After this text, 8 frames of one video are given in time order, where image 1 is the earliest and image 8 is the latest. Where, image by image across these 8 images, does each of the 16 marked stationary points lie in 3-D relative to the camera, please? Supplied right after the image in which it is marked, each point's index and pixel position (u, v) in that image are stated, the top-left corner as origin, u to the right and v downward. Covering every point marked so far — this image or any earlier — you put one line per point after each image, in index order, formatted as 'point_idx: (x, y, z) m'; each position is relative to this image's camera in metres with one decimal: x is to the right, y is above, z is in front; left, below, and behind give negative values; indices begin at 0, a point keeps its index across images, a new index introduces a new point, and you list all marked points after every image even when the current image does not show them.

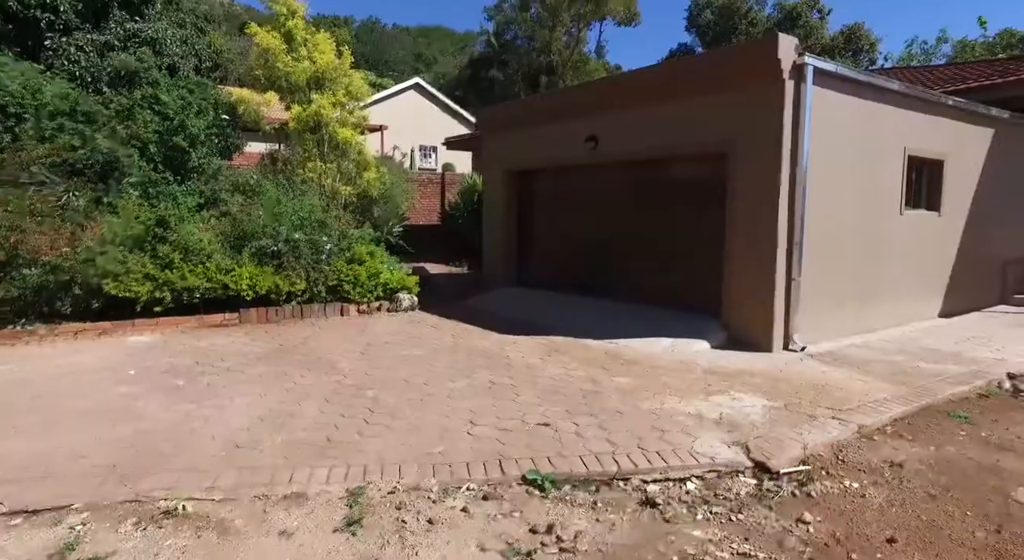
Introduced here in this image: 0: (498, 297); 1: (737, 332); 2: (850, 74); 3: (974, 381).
0: (-0.2, -0.3, +9.7) m
1: (+2.6, -0.6, +7.1) m
2: (+3.8, +2.4, +7.0) m
3: (+4.3, -0.9, +5.8) m
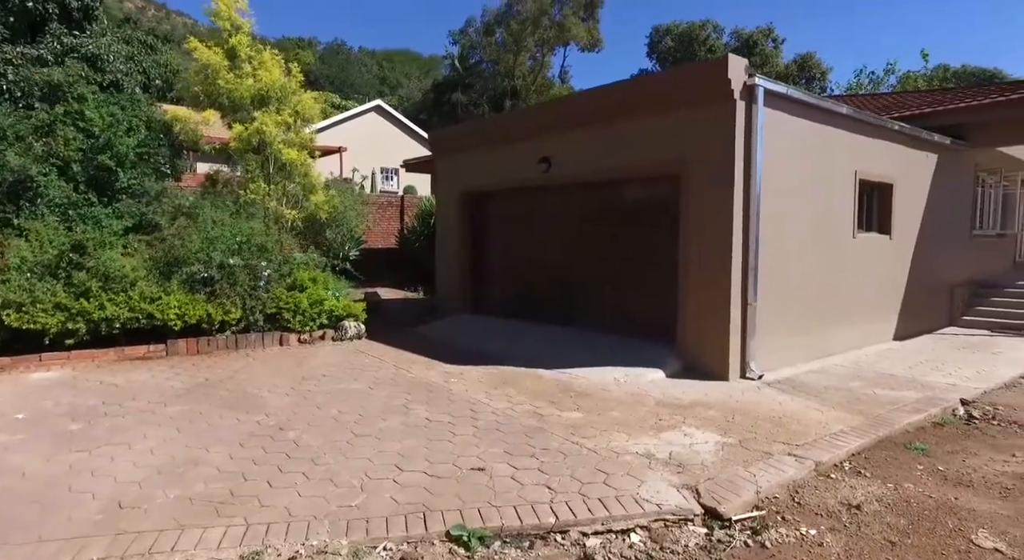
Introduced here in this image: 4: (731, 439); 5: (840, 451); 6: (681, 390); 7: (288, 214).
0: (-0.9, -0.7, +9.3) m
1: (+2.0, -0.9, +6.8) m
2: (+3.2, +2.1, +6.9) m
3: (+3.8, -1.2, +5.6) m
4: (+1.6, -1.2, +4.5) m
5: (+2.3, -1.2, +4.4) m
6: (+1.6, -1.1, +6.0) m
7: (-3.4, +1.0, +9.5) m
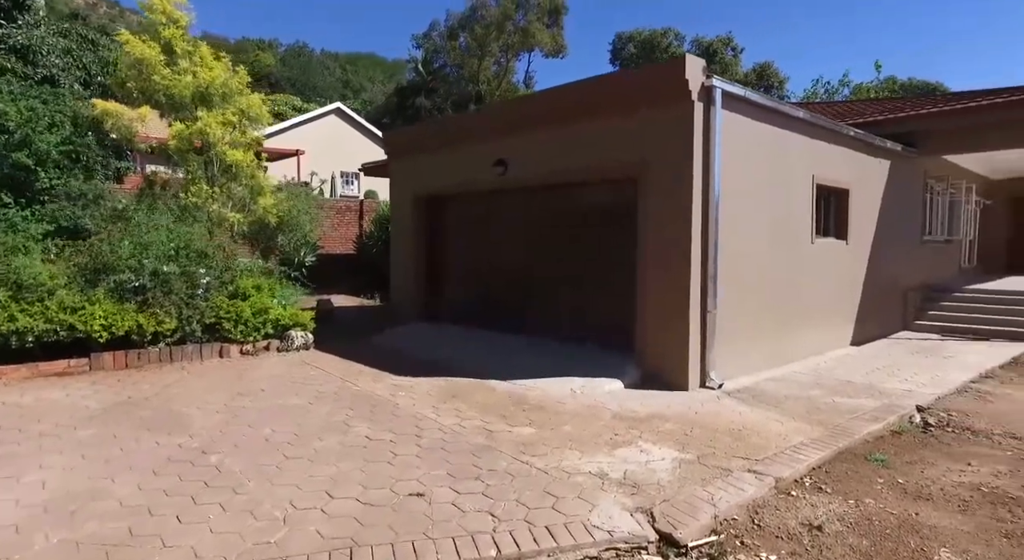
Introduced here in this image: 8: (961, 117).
0: (-1.6, -0.8, +9.0) m
1: (+1.5, -1.0, +6.6) m
2: (+2.7, +2.0, +6.8) m
3: (+3.4, -1.2, +5.5) m
4: (+1.2, -1.2, +4.3) m
5: (+2.0, -1.3, +4.2) m
6: (+1.2, -1.1, +5.8) m
7: (-4.1, +0.9, +9.0) m
8: (+7.7, +2.8, +10.6) m
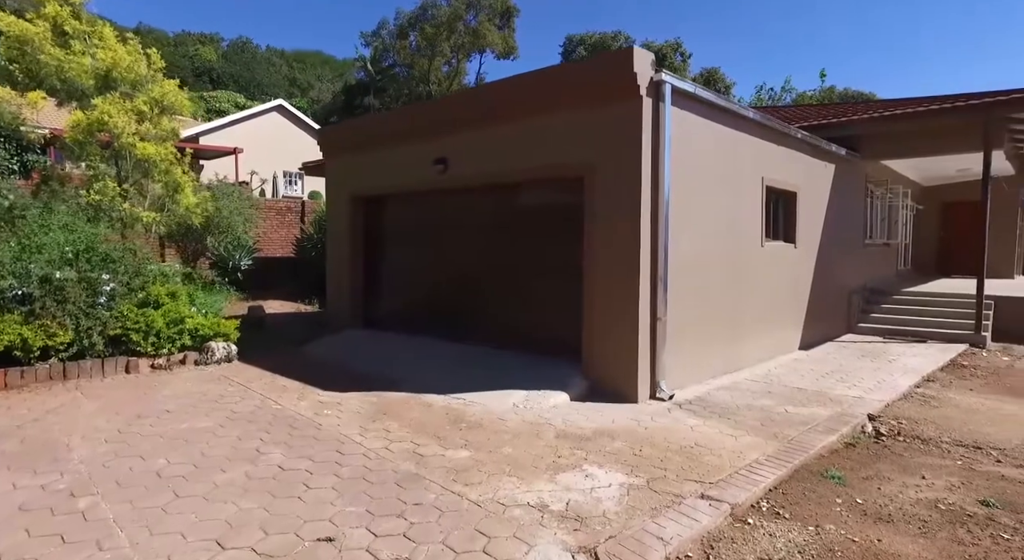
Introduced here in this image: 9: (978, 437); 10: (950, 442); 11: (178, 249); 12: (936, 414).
0: (-2.3, -0.8, +8.4) m
1: (+0.9, -1.0, +6.3) m
2: (+2.1, +2.0, +6.6) m
3: (+2.9, -1.3, +5.3) m
4: (+0.8, -1.3, +3.9) m
5: (+1.5, -1.3, +3.9) m
6: (+0.6, -1.2, +5.4) m
7: (-4.9, +0.9, +8.3) m
8: (+6.8, +2.8, +10.7) m
9: (+4.3, -1.4, +5.7) m
10: (+3.9, -1.5, +5.5) m
11: (-6.8, +0.6, +12.5) m
12: (+4.4, -1.4, +6.3) m
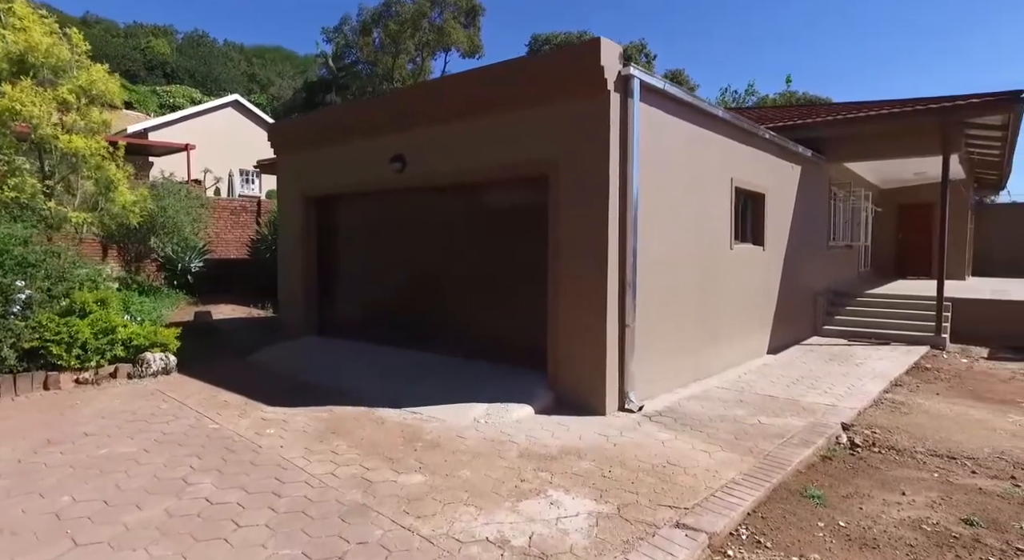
0: (-2.8, -0.9, +7.9) m
1: (+0.5, -1.1, +6.0) m
2: (+1.7, +1.9, +6.3) m
3: (+2.5, -1.3, +5.1) m
4: (+0.6, -1.3, +3.6) m
5: (+1.3, -1.4, +3.6) m
6: (+0.3, -1.2, +5.0) m
7: (-5.4, +0.8, +7.6) m
8: (+6.2, +2.7, +10.7) m
9: (+4.0, -1.5, +5.5) m
10: (+3.6, -1.5, +5.3) m
11: (-7.5, +0.5, +11.8) m
12: (+4.0, -1.4, +6.2) m
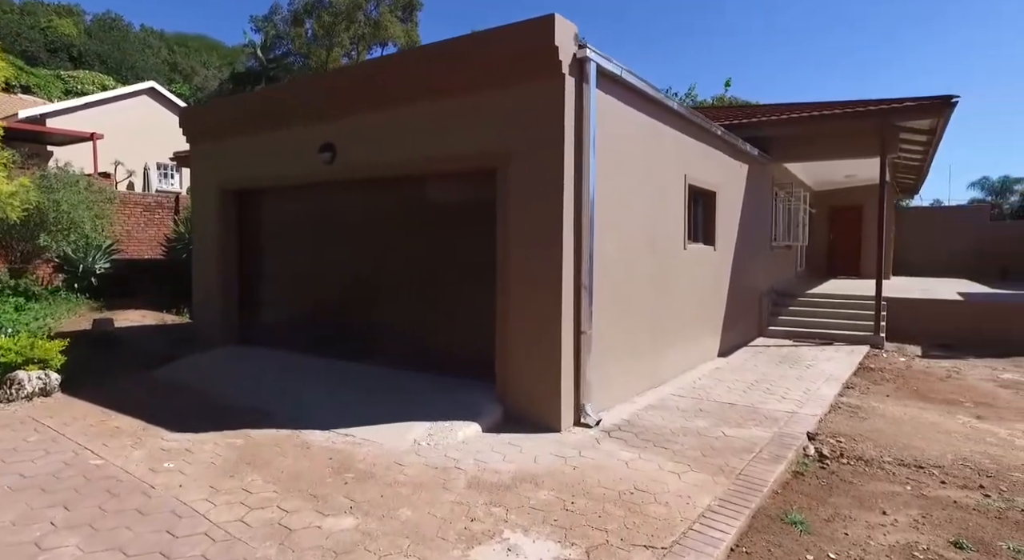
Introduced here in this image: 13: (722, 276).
0: (-3.5, -0.9, +7.0) m
1: (0.0, -1.1, +5.4) m
2: (+1.2, +1.9, +5.9) m
3: (+2.1, -1.3, +4.8) m
4: (+0.3, -1.3, +3.0) m
5: (+1.0, -1.4, +3.1) m
6: (-0.1, -1.3, +4.5) m
7: (-6.0, +0.8, +6.5) m
8: (+5.2, +2.7, +10.7) m
9: (+3.5, -1.5, +5.3) m
10: (+3.1, -1.5, +5.1) m
11: (-8.5, +0.5, +10.4) m
12: (+3.5, -1.4, +6.0) m
13: (+3.1, +0.1, +9.2) m
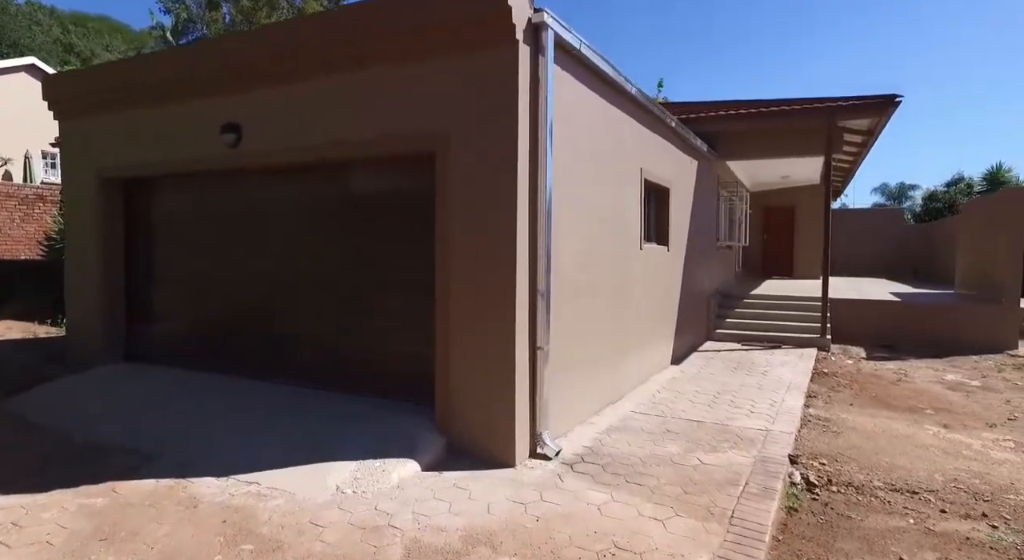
0: (-4.0, -1.0, +5.7) m
1: (-0.4, -1.1, +4.5) m
2: (+0.7, +1.9, +5.1) m
3: (+1.8, -1.4, +4.1) m
4: (+0.2, -1.4, +2.2) m
5: (+0.9, -1.4, +2.4) m
6: (-0.4, -1.3, +3.6) m
7: (-6.5, +0.7, +5.0) m
8: (+4.1, +2.7, +10.4) m
9: (+3.1, -1.5, +4.8) m
10: (+2.8, -1.5, +4.6) m
11: (-9.4, +0.4, +8.5) m
12: (+3.0, -1.5, +5.5) m
13: (+2.3, 0.0, +8.6) m
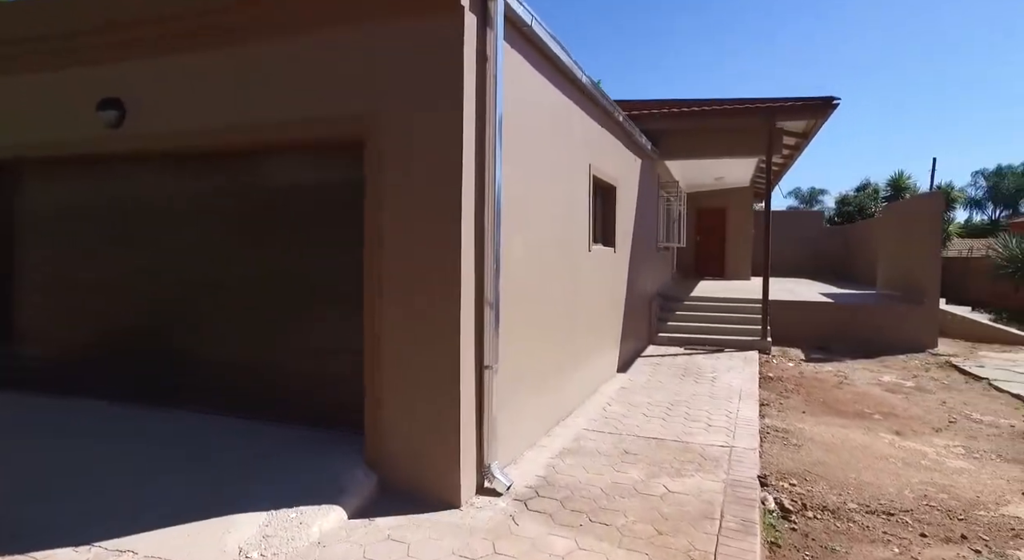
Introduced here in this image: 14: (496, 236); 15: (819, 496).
0: (-4.5, -1.1, +4.6) m
1: (-0.7, -1.2, +3.8) m
2: (+0.2, +1.8, +4.6) m
3: (+1.5, -1.4, +3.7) m
4: (+0.1, -1.4, +1.6) m
5: (+0.8, -1.5, +1.8) m
6: (-0.6, -1.4, +2.9) m
7: (-6.8, +0.6, +3.6) m
8: (+3.1, +2.6, +10.2) m
9: (+2.7, -1.6, +4.5) m
10: (+2.4, -1.6, +4.2) m
11: (-10.2, +0.3, +6.8) m
12: (+2.5, -1.5, +5.1) m
13: (+1.5, 0.0, +8.2) m
14: (-0.1, +0.3, +3.9) m
15: (+2.2, -1.5, +4.4) m
